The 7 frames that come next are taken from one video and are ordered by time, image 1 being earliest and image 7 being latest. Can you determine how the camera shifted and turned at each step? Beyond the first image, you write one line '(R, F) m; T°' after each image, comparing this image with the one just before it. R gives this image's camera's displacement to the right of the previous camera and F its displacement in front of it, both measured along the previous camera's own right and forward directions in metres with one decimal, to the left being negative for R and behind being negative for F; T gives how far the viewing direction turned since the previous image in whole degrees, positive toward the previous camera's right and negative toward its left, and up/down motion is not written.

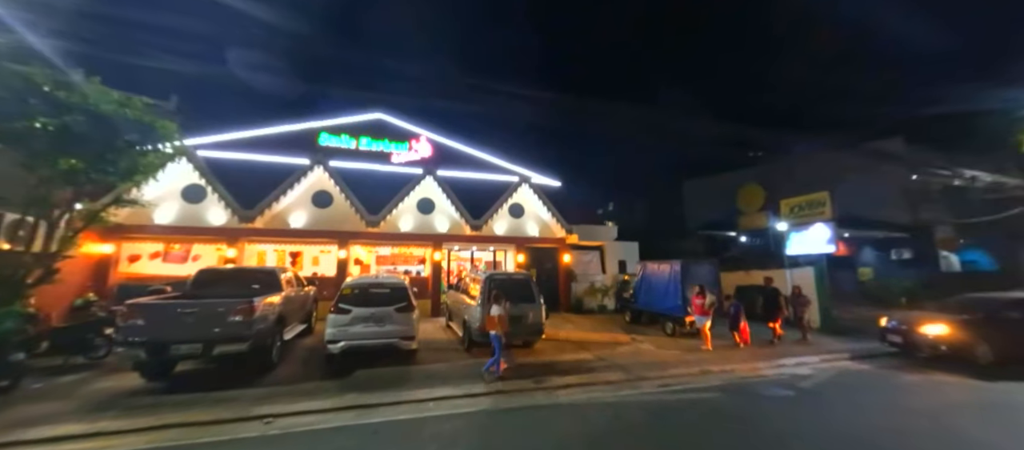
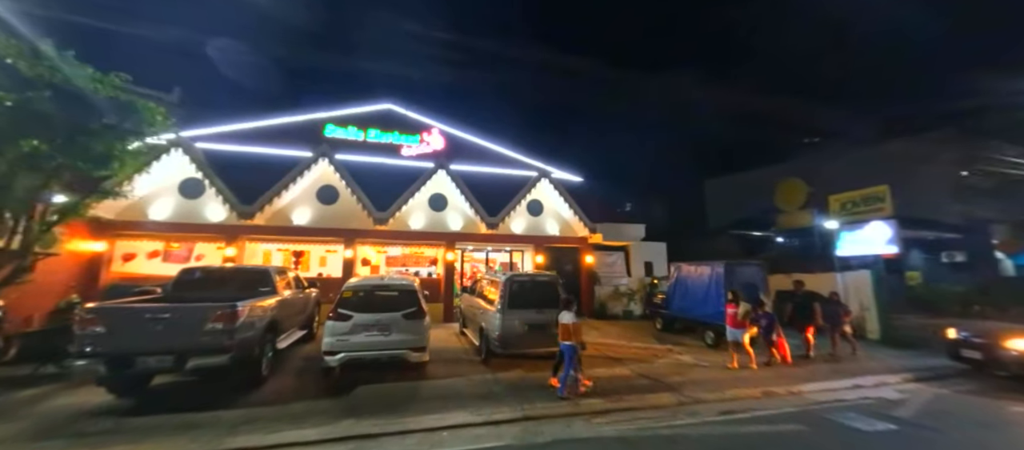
(-0.3, +1.2) m; -2°
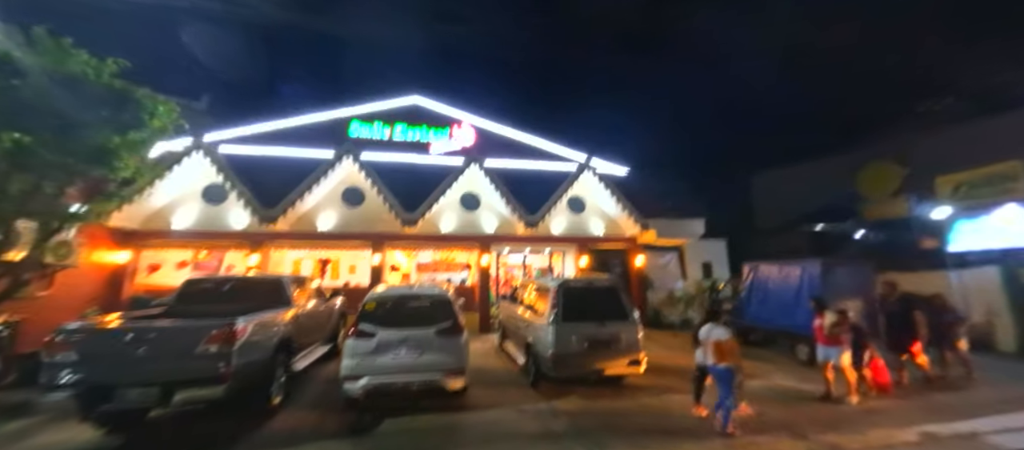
(-0.5, +1.4) m; -4°
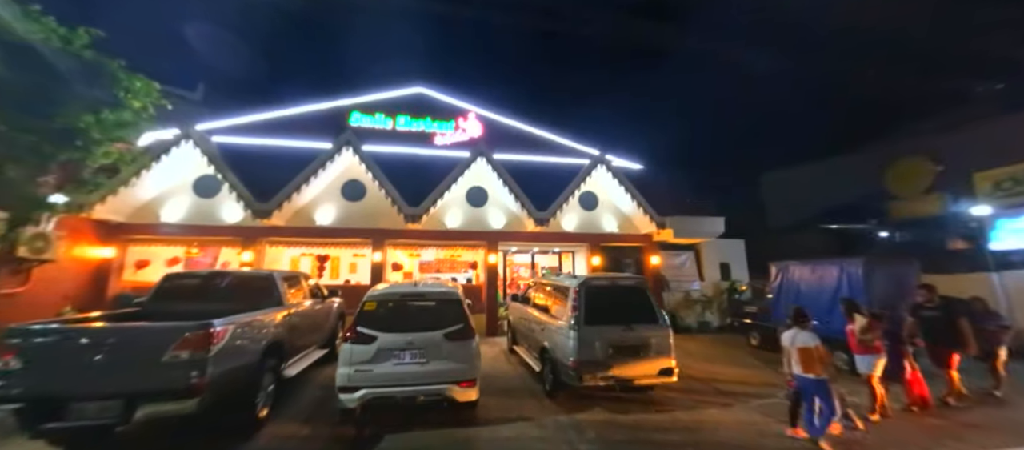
(-0.3, +0.7) m; 0°
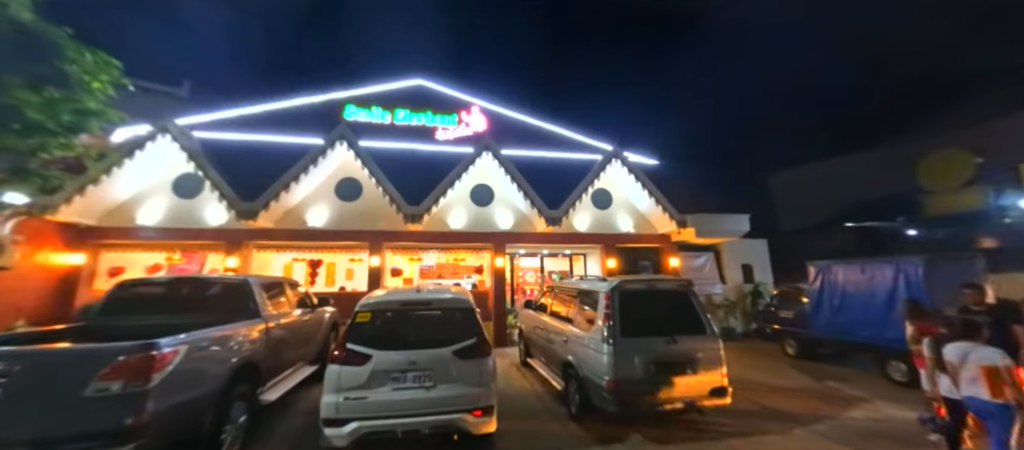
(-0.3, +0.9) m; 0°
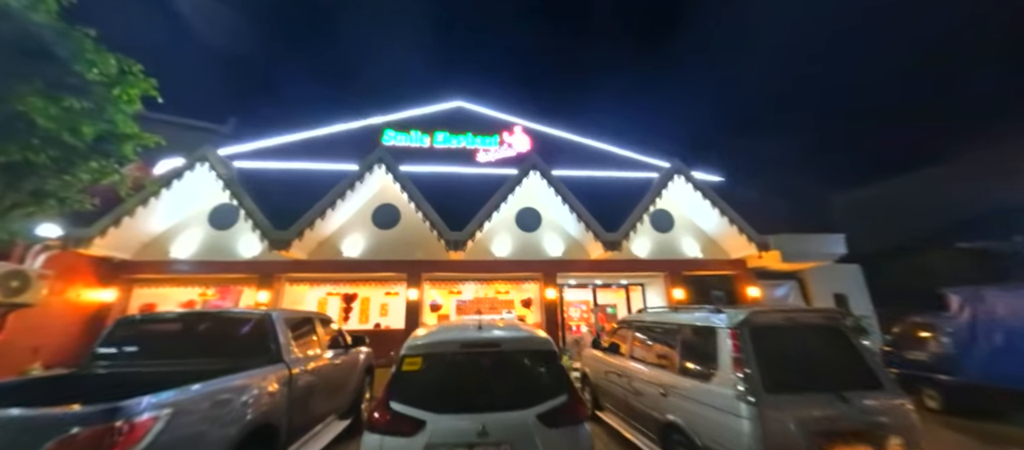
(-0.7, +1.1) m; -4°
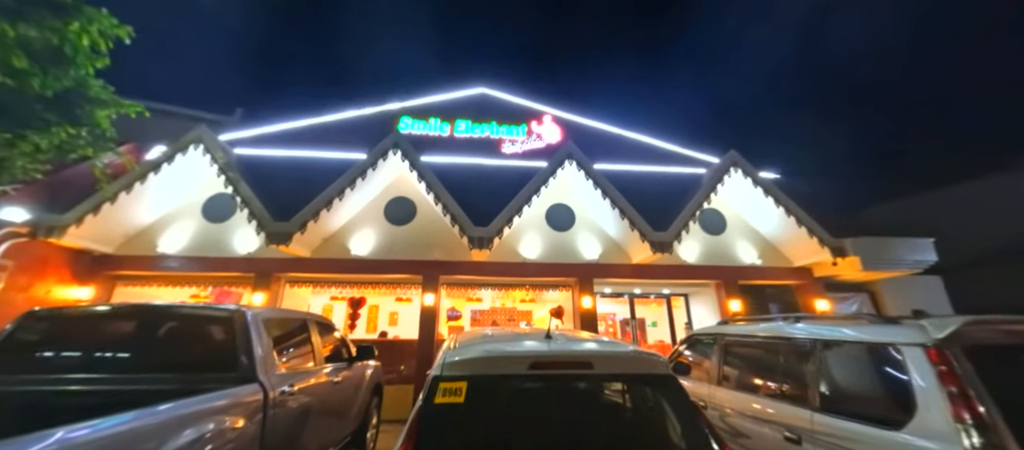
(-0.5, +1.2) m; -1°
